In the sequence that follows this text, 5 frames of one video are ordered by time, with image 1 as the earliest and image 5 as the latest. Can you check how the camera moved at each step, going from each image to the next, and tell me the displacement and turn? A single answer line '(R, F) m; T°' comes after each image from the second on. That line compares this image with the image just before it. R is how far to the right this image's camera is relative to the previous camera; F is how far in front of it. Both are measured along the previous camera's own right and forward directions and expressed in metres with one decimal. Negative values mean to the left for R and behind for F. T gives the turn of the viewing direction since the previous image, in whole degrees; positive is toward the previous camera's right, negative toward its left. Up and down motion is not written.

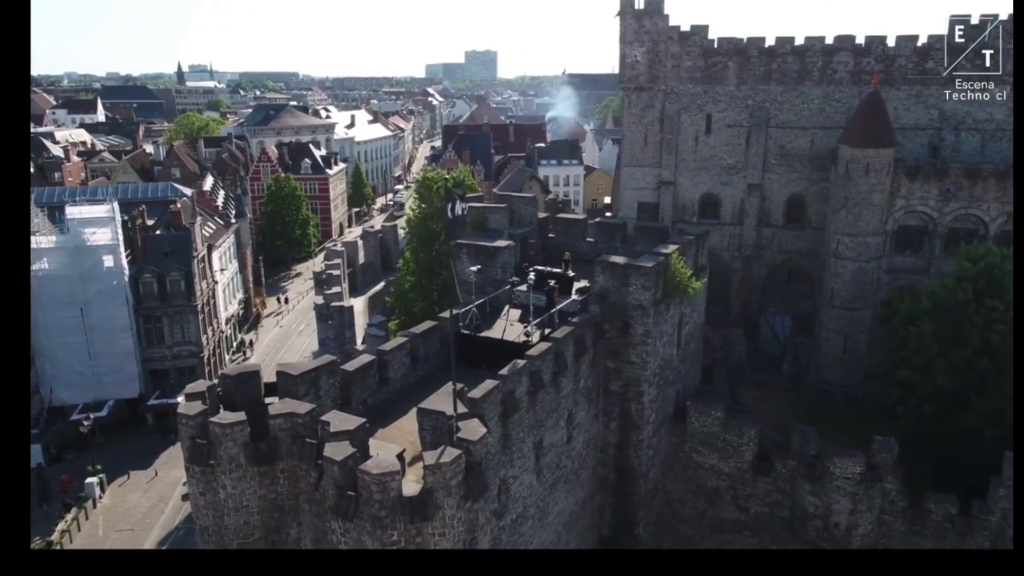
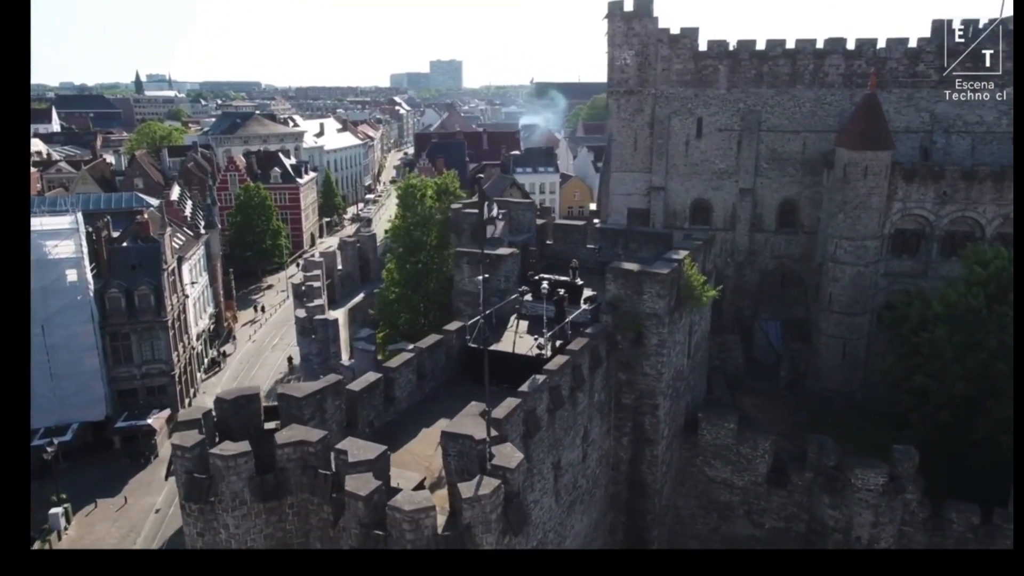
(-0.9, +0.9) m; +3°
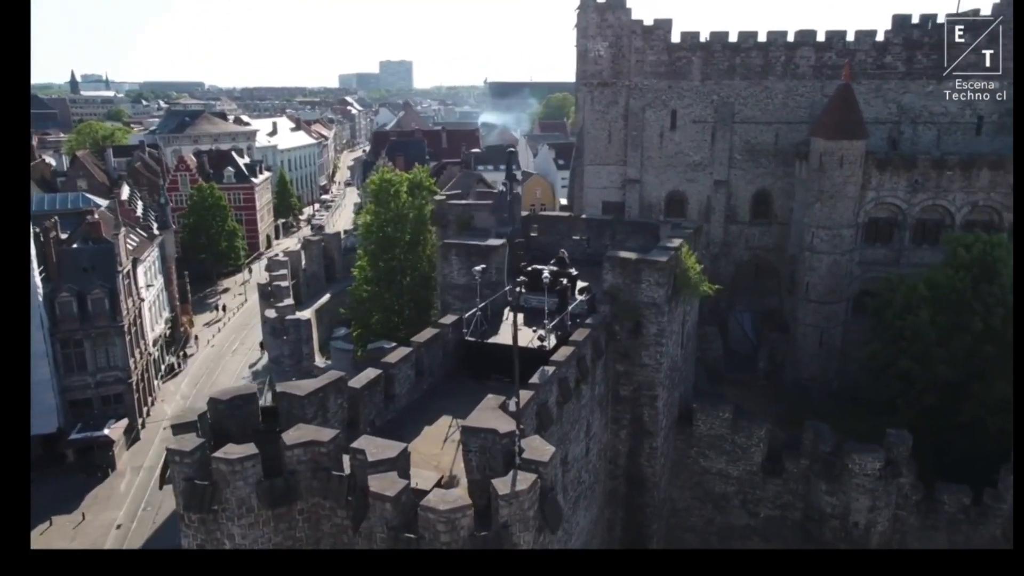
(-1.0, +0.5) m; +4°
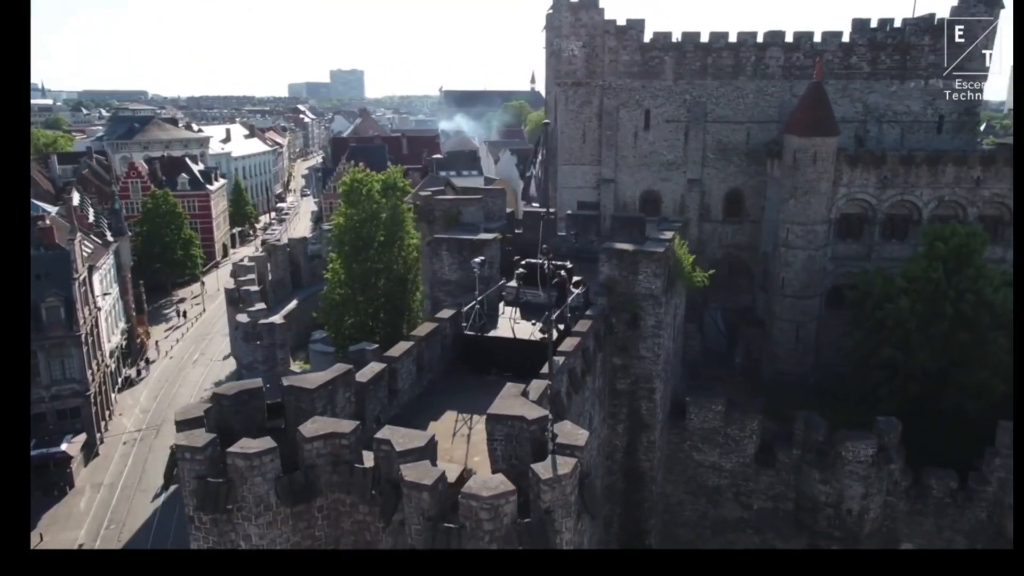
(-1.0, +0.3) m; +4°
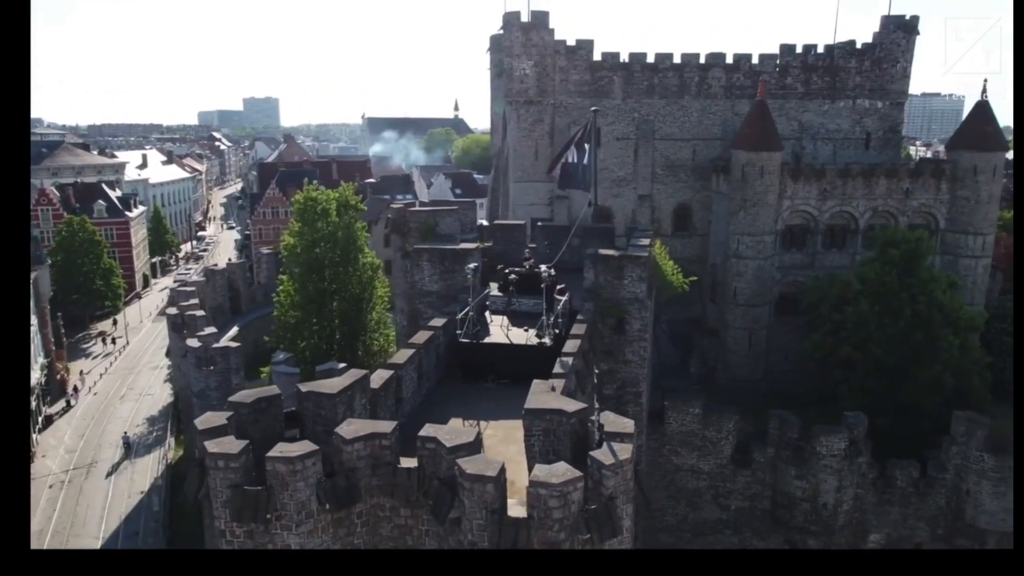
(-1.5, +0.1) m; +7°
